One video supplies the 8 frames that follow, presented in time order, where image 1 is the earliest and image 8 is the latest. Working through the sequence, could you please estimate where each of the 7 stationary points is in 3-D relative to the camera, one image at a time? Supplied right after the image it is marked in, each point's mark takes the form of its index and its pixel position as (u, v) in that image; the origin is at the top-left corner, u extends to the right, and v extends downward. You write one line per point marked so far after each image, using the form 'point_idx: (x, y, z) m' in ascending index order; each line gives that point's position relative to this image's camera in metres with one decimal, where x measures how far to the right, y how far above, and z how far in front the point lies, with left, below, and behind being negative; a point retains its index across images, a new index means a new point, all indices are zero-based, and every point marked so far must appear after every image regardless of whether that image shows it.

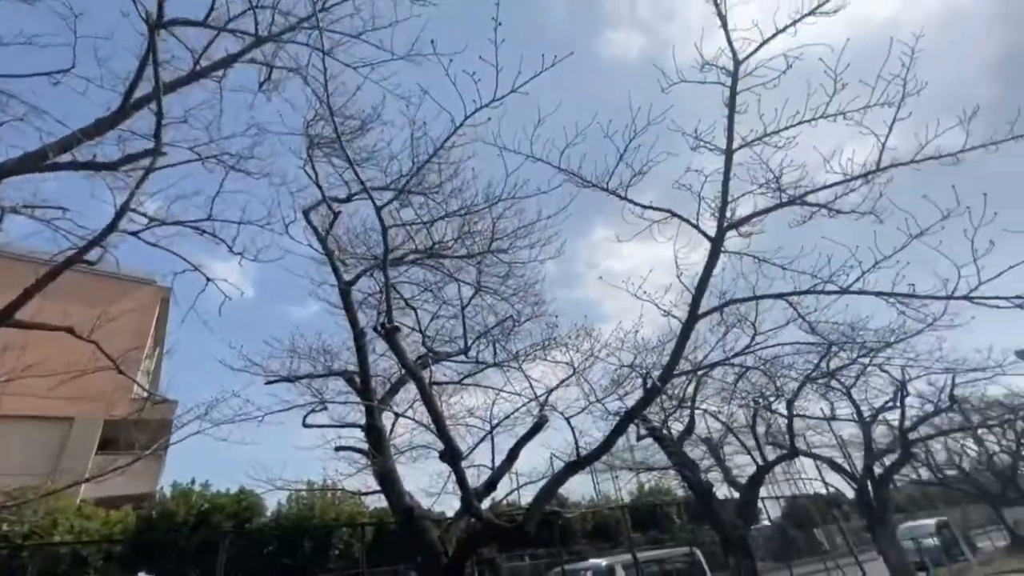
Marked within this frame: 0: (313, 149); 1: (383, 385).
0: (-3.6, +2.5, +8.6) m
1: (-2.7, -2.0, +9.8) m
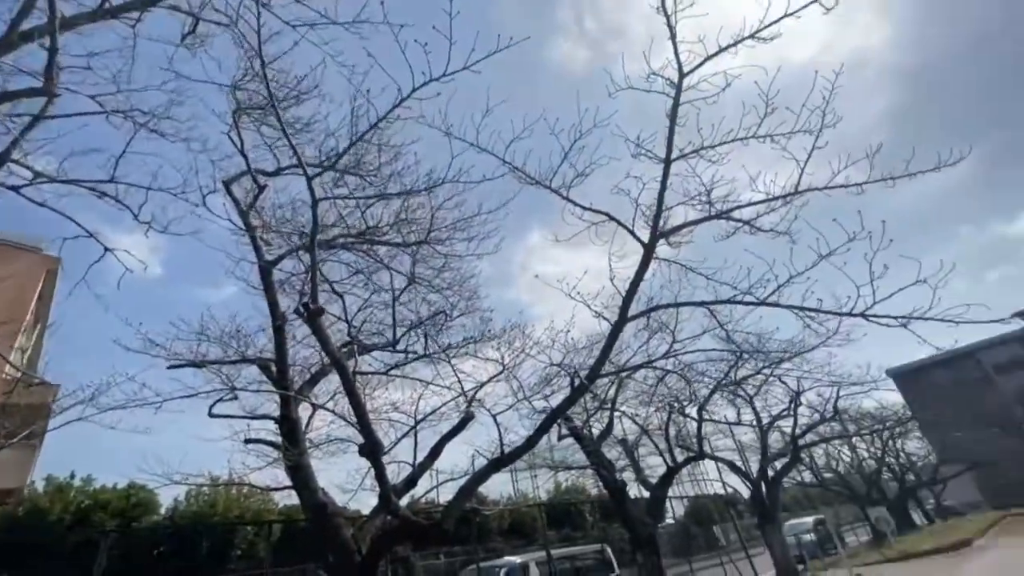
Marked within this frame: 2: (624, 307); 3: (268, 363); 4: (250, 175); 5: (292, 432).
0: (-4.5, +2.9, +8.0) m
1: (-4.1, -1.7, +9.2) m
2: (+2.7, -0.5, +11.7) m
3: (-4.4, -1.4, +8.6) m
4: (-7.2, +3.1, +13.1) m
5: (-3.1, -2.0, +6.7) m
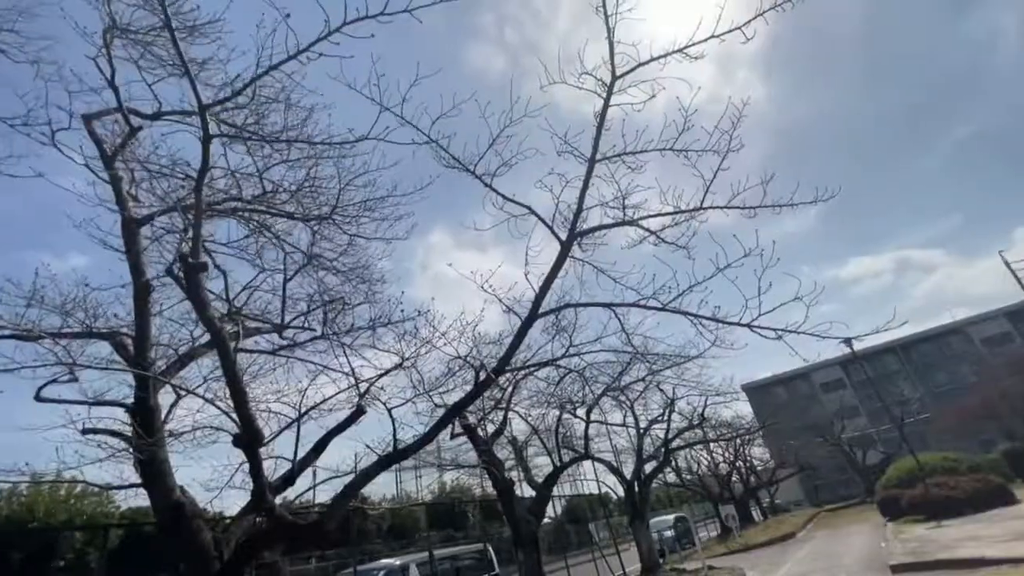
0: (-5.5, +3.6, +6.6) m
1: (-5.7, -1.0, +7.9) m
2: (+0.5, -0.4, +11.7) m
3: (-5.8, -0.7, +7.2) m
4: (-9.1, +4.1, +11.1) m
5: (-4.2, -1.4, +5.6) m
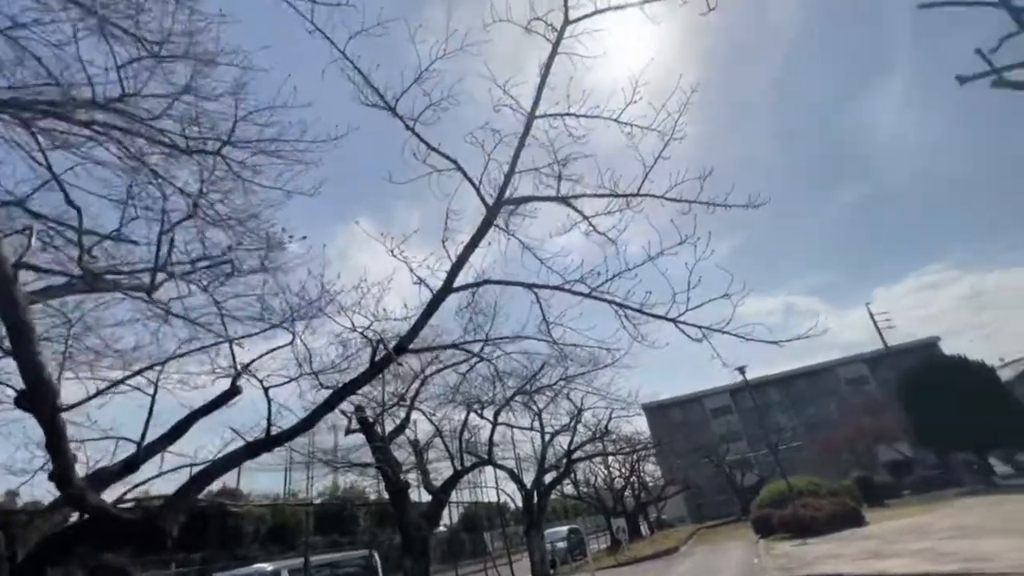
0: (-6.0, +4.9, +4.4) m
1: (-6.9, +0.4, +5.6) m
2: (-1.4, +0.2, +10.4) m
3: (-6.9, +0.7, +4.9) m
4: (-10.3, +5.8, +8.3) m
5: (-5.1, -0.2, +3.5) m
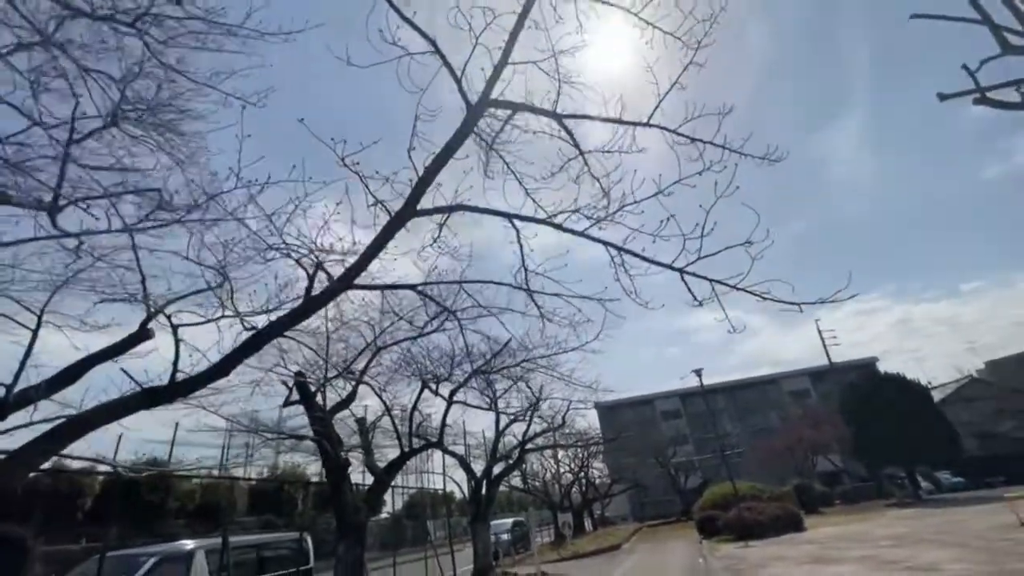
0: (-5.5, +6.5, +2.1) m
1: (-6.8, +2.1, +3.1) m
2: (-1.8, +1.6, +8.4) m
3: (-6.8, +2.5, +2.4) m
4: (-10.0, +7.8, +5.6) m
5: (-5.0, +1.4, +1.3) m
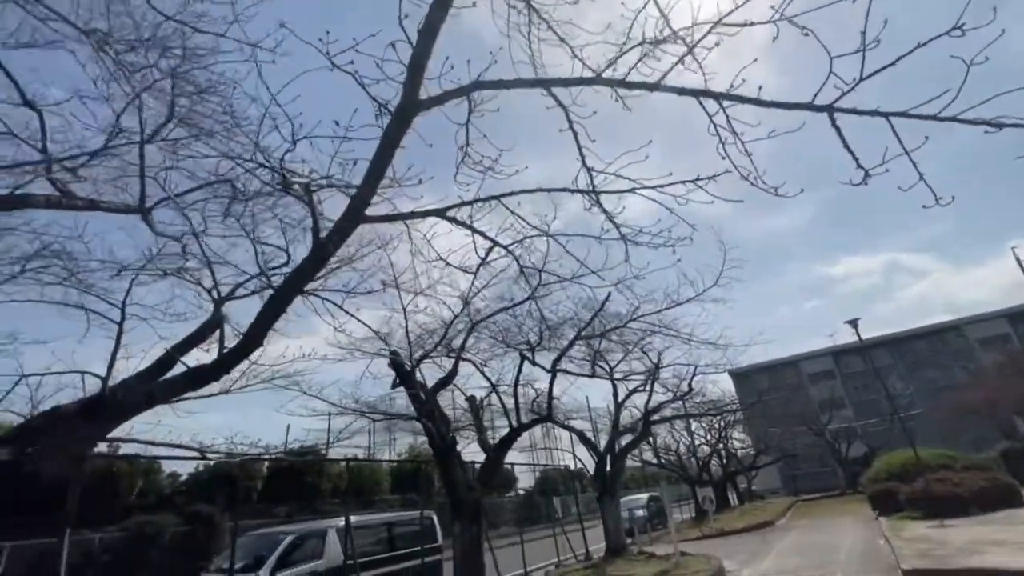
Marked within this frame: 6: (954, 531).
0: (-6.9, +6.8, +0.8) m
1: (-7.5, +2.3, +2.3) m
2: (-1.3, +2.7, +6.2) m
3: (-7.6, +2.7, +1.6) m
4: (-10.6, +7.8, +5.2) m
5: (-6.0, +1.7, 0.0) m
6: (+18.9, -10.2, +19.9) m
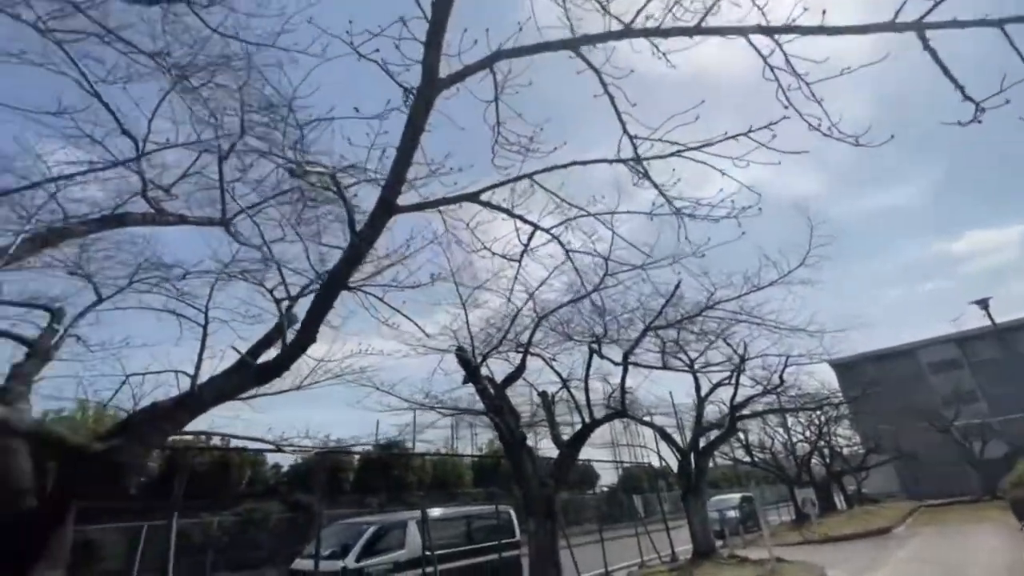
0: (-7.6, +6.6, +1.4) m
1: (-7.7, +2.2, +3.0) m
2: (-1.0, +2.8, +5.9) m
3: (-8.0, +2.5, +2.3) m
4: (-10.6, +7.5, +6.4) m
5: (-6.6, +1.6, +0.6) m
6: (+21.7, -9.0, +16.3) m
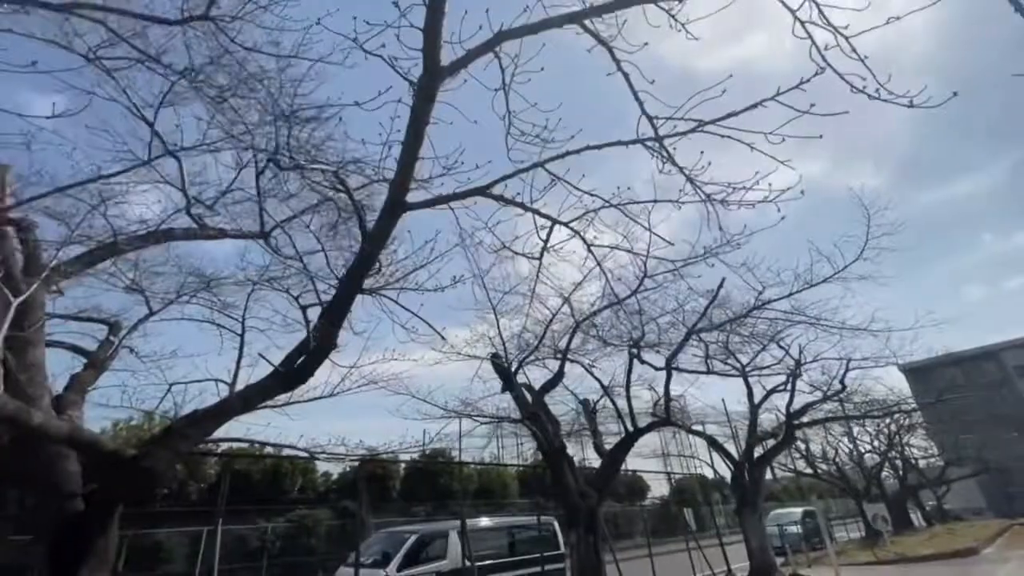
0: (-8.0, +6.6, +1.9) m
1: (-7.9, +2.1, +3.4) m
2: (-1.0, +2.8, +5.6) m
3: (-8.2, +2.4, +2.7) m
4: (-10.6, +7.3, +7.1) m
5: (-7.0, +1.5, +0.8) m
6: (+22.9, -8.6, +13.7) m
